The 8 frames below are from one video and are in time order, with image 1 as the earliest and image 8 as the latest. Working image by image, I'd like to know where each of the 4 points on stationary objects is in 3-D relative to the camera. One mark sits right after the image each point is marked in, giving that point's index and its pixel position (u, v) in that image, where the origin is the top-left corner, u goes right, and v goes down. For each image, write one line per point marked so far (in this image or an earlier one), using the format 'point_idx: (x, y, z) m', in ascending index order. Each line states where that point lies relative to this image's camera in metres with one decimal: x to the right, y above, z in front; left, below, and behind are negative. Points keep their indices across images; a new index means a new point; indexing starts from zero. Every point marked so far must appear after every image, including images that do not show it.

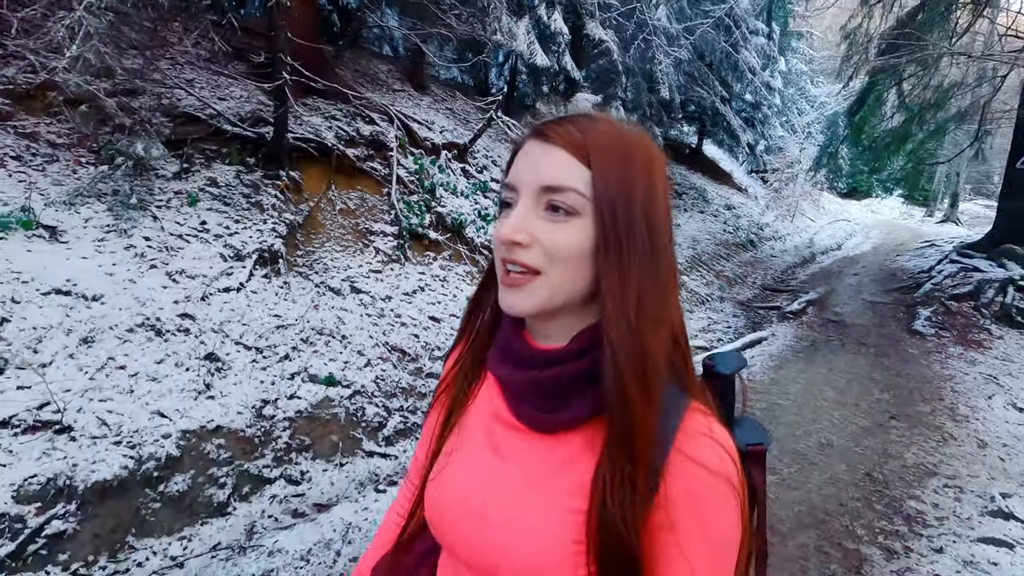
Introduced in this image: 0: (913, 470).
0: (+3.8, -1.7, +5.1) m
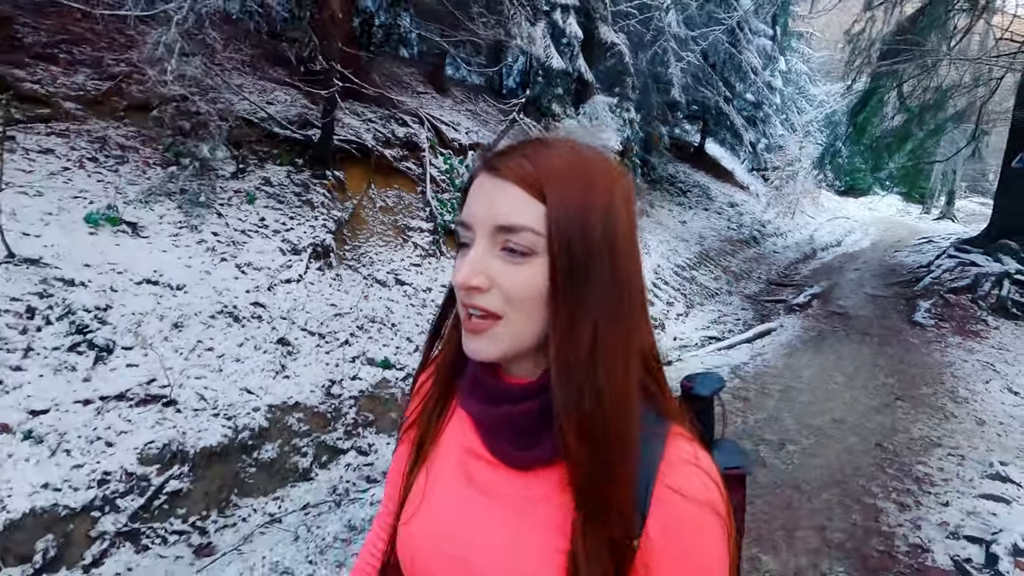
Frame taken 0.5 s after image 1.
0: (+4.3, -1.6, +5.7) m
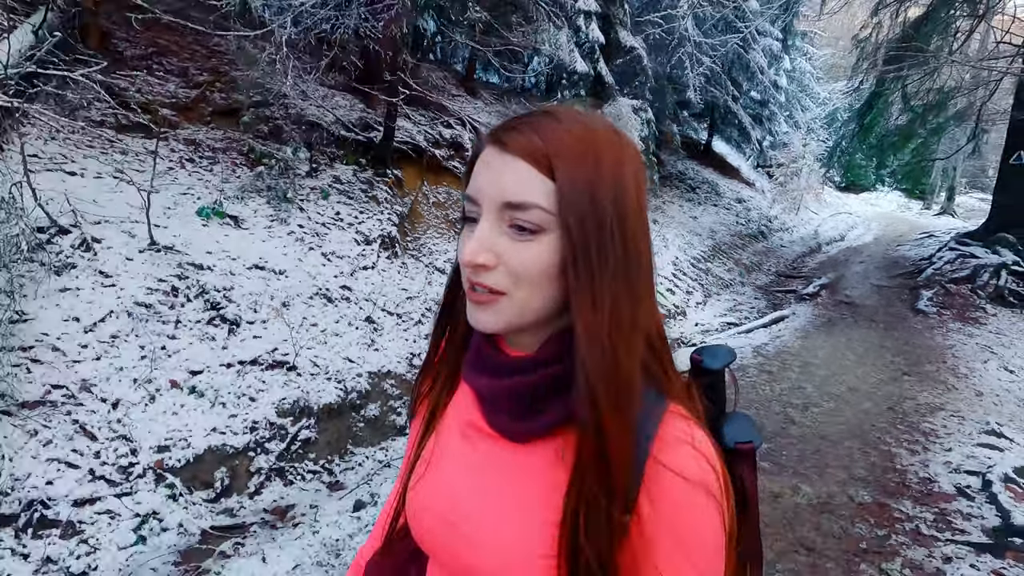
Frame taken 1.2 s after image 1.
0: (+5.0, -1.4, +6.5) m
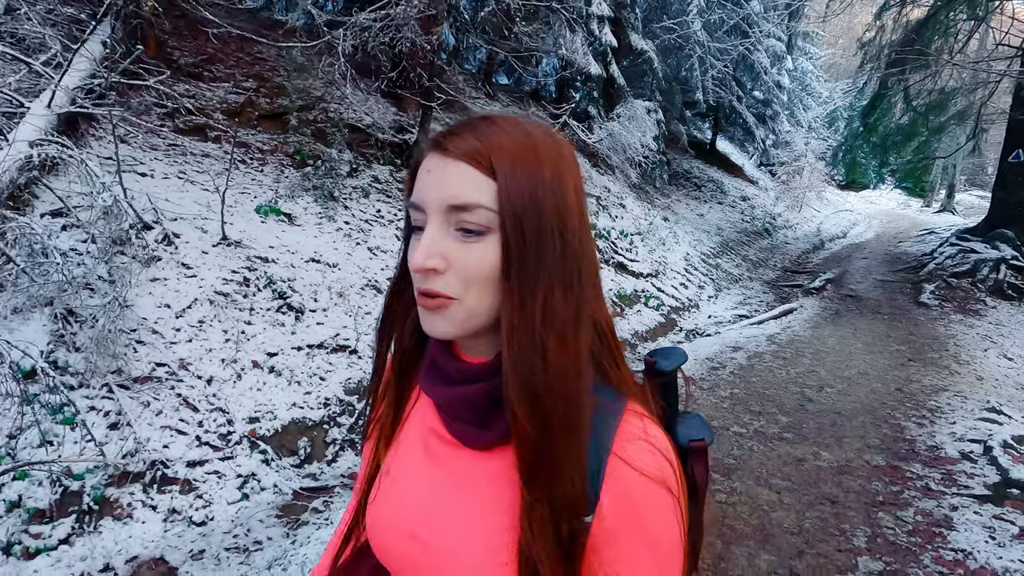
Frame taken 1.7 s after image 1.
0: (+5.4, -1.3, +7.0) m
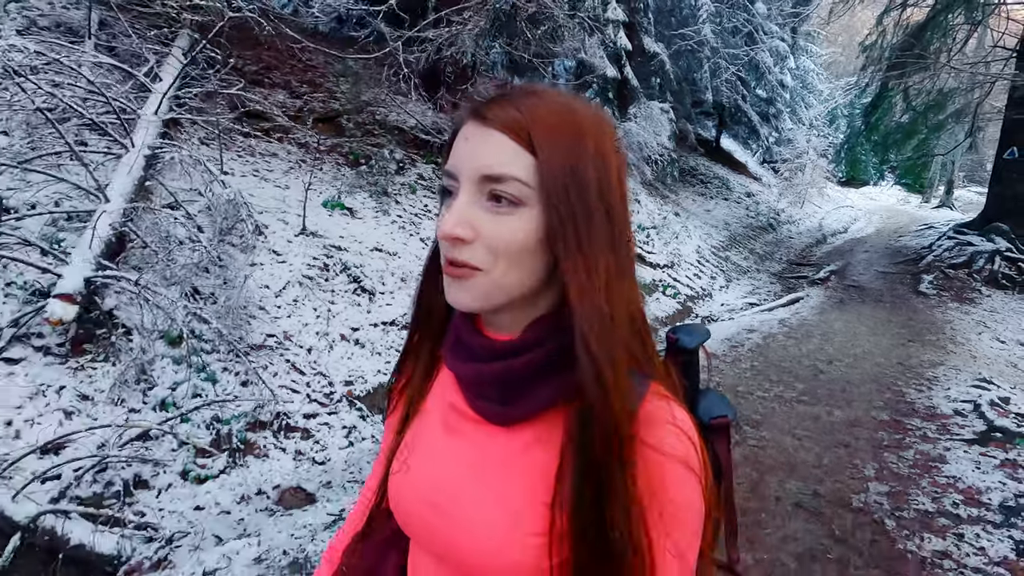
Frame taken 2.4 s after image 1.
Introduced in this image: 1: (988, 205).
0: (+6.0, -1.1, +7.8) m
1: (+12.7, +2.2, +14.4) m
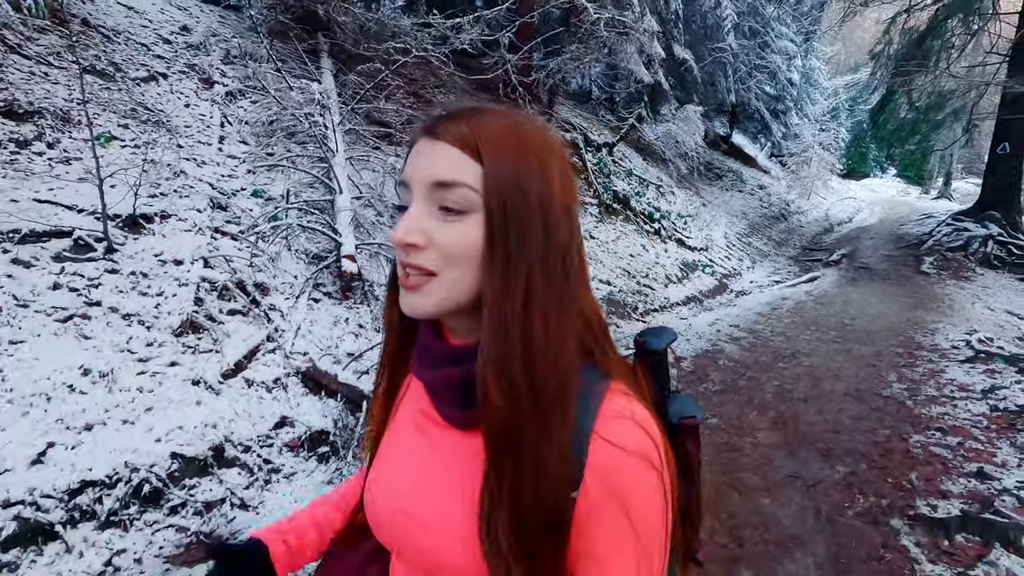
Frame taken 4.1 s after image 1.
0: (+7.6, -0.6, +9.8) m
1: (+14.2, +2.8, +16.3) m
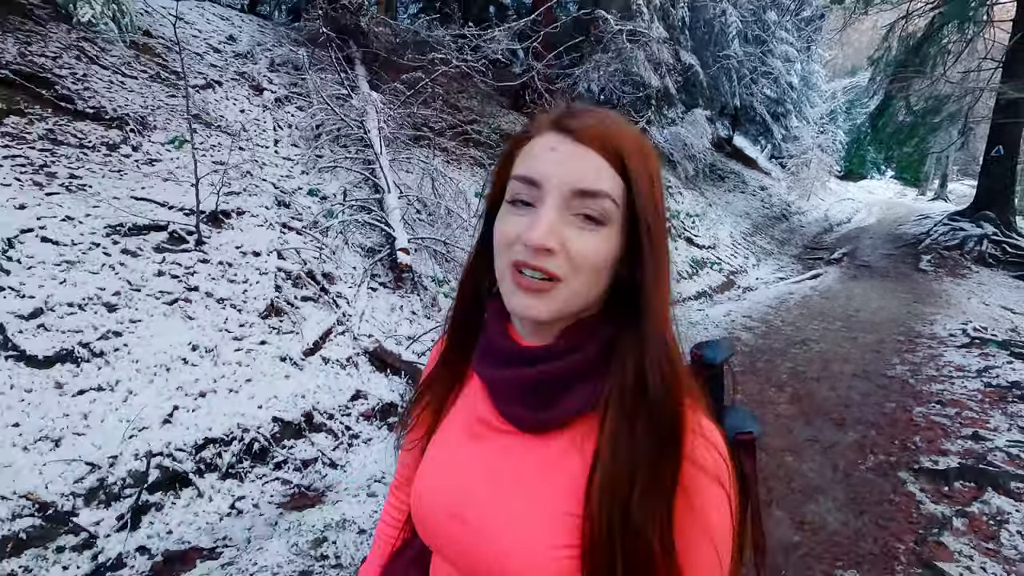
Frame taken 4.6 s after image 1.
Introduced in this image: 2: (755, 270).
0: (+8.0, -0.5, +10.4) m
1: (+14.7, +2.9, +17.0) m
2: (+7.1, +0.5, +15.7) m
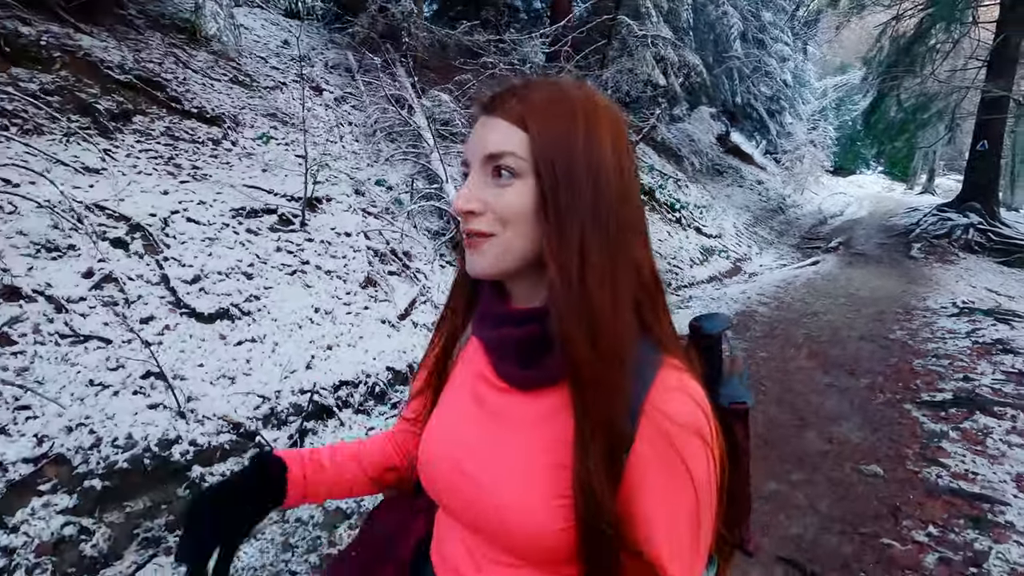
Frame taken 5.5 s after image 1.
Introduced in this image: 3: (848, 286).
0: (+8.7, -0.1, +11.5) m
1: (+15.2, +3.4, +18.2) m
2: (+7.6, +0.9, +16.8) m
3: (+7.4, 0.0, +11.7) m
